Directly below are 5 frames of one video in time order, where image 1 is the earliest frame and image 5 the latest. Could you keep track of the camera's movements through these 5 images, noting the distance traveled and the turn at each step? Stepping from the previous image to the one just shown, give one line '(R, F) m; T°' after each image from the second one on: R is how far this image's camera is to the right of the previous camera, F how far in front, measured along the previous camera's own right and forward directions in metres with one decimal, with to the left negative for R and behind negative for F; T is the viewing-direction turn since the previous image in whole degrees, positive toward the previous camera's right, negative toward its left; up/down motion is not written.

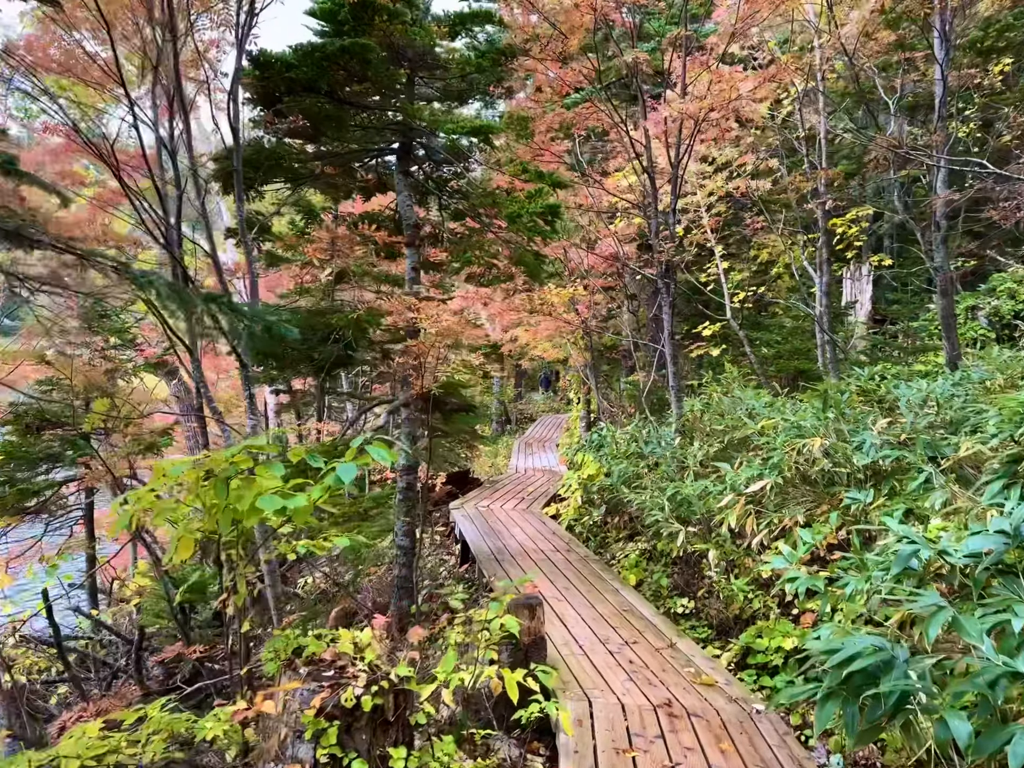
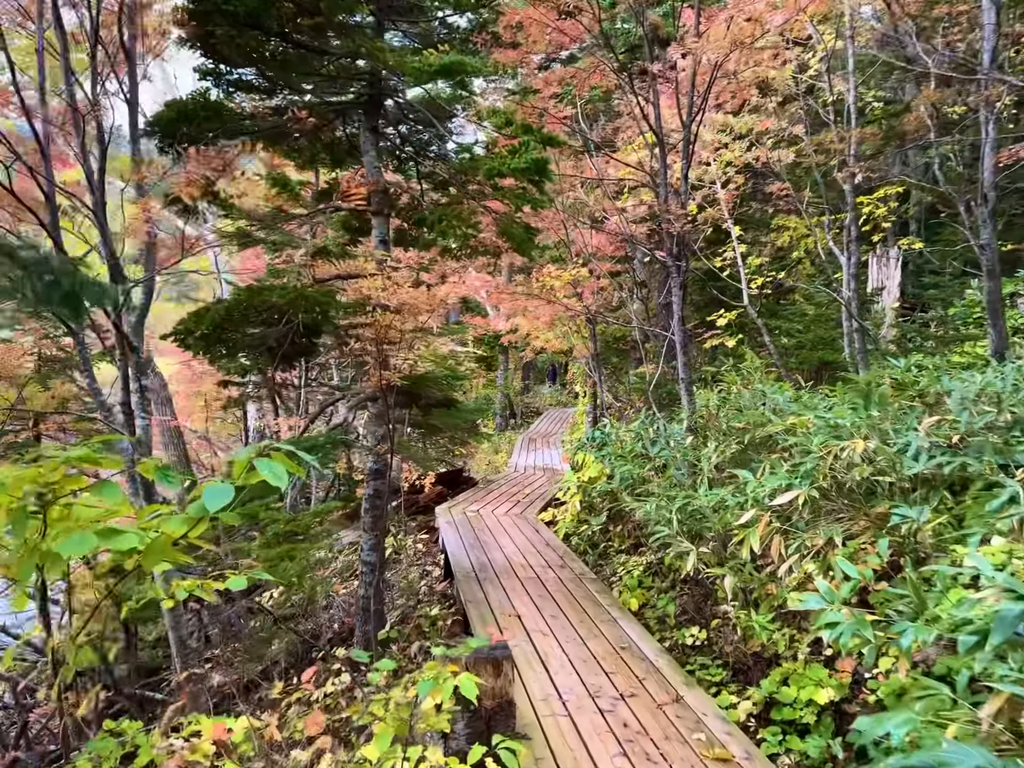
(+0.1, +0.6) m; -1°
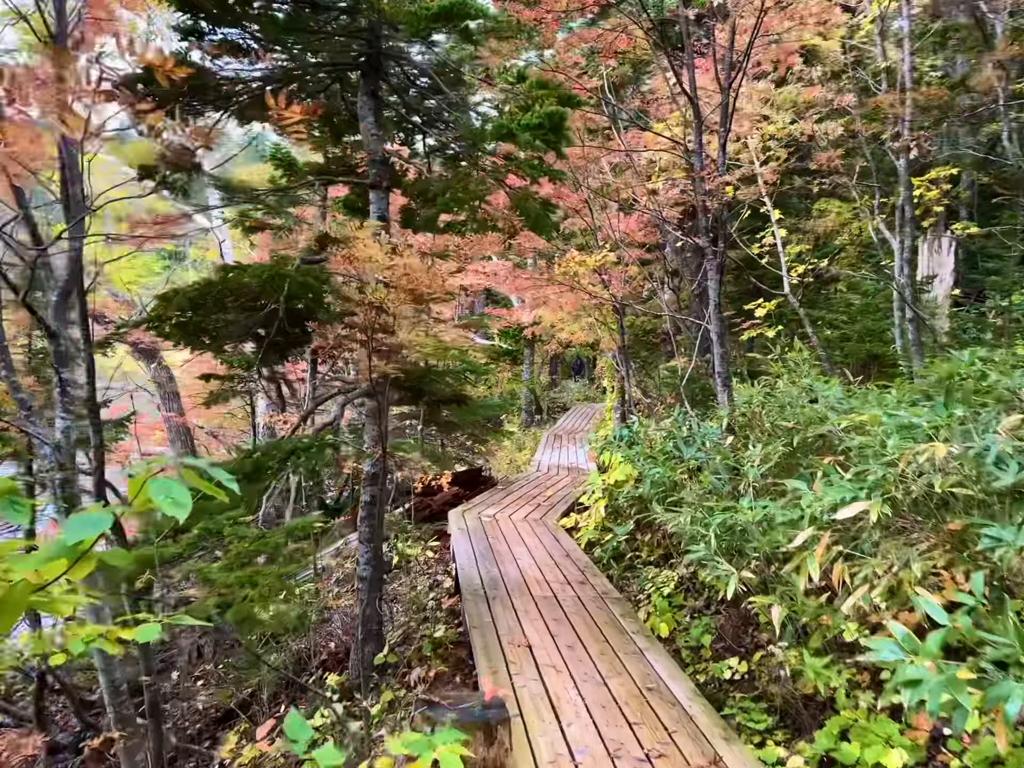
(+0.1, +0.4) m; -2°
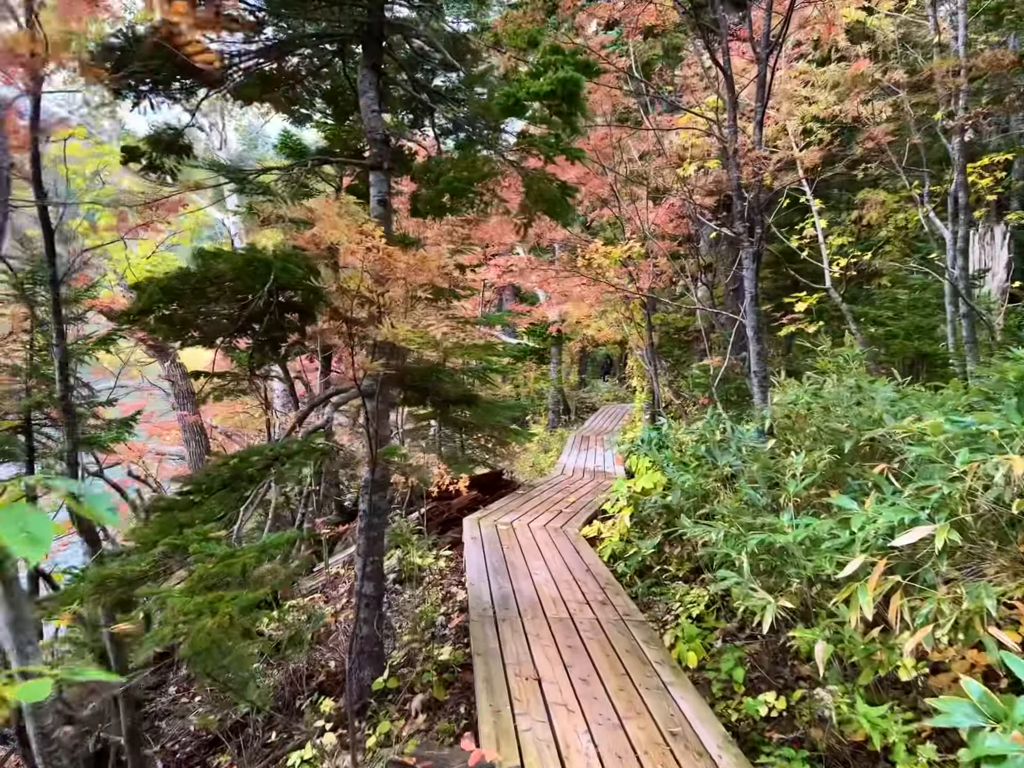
(+0.1, +0.3) m; -2°
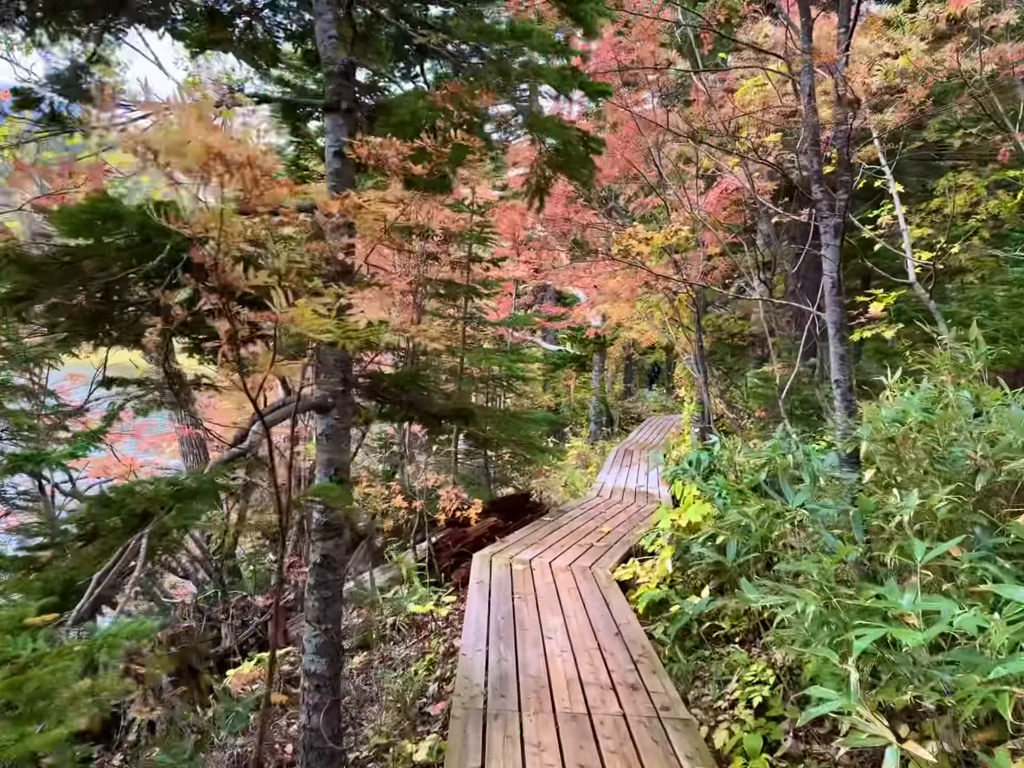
(+0.1, +0.7) m; -4°
